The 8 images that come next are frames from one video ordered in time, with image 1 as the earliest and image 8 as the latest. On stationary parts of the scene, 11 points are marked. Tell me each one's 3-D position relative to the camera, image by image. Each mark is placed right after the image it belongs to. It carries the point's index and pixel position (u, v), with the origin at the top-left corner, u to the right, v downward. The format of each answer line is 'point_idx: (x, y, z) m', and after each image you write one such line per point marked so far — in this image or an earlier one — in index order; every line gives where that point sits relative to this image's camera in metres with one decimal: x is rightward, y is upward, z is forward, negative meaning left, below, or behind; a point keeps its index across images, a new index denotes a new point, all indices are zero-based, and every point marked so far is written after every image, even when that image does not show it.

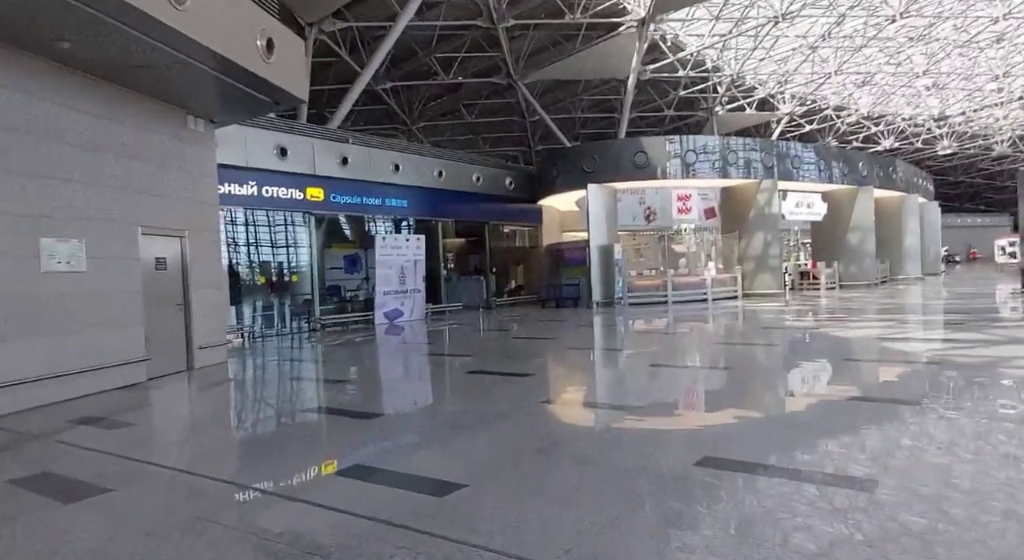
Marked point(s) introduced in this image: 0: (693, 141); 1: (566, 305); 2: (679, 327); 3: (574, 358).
0: (+4.7, +3.6, +19.1) m
1: (+1.3, -0.7, +20.0) m
2: (+3.7, -1.0, +16.3) m
3: (+1.2, -1.3, +13.4) m
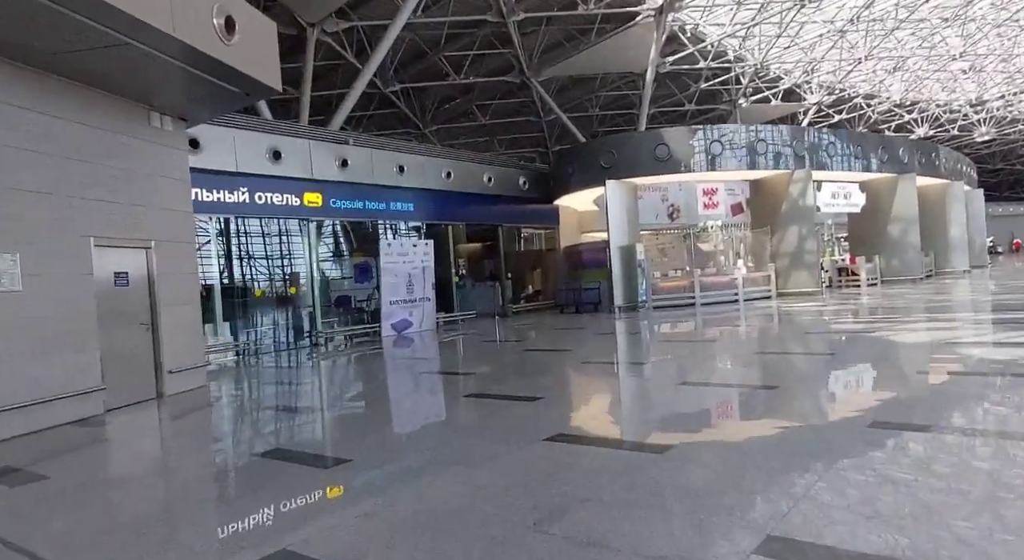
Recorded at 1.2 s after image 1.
0: (+5.0, +3.6, +17.8) m
1: (+1.8, -0.8, +18.8) m
2: (+4.0, -1.0, +15.1) m
3: (+1.5, -1.4, +12.3) m
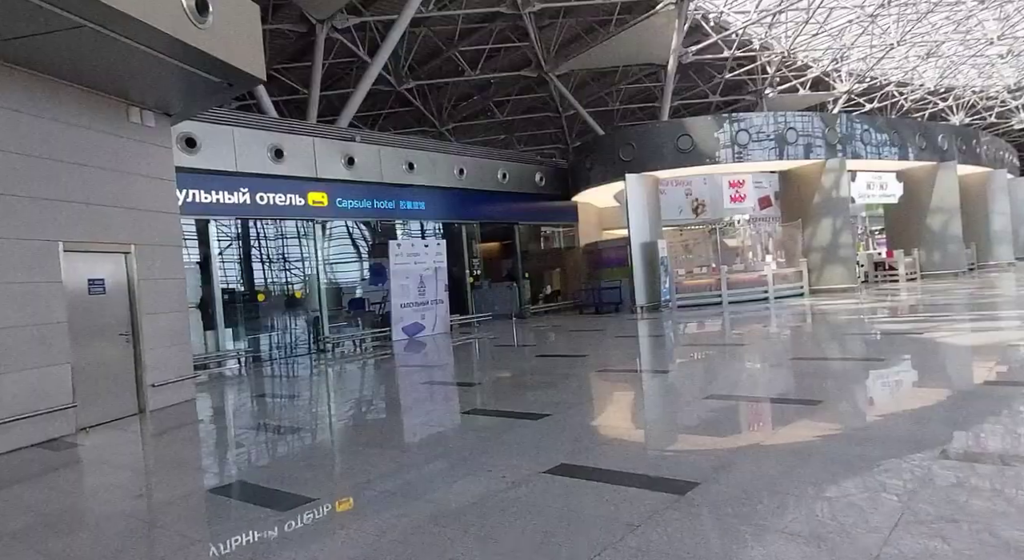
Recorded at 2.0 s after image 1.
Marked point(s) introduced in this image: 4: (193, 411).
0: (+5.3, +3.7, +17.0) m
1: (+2.2, -0.7, +18.0) m
2: (+4.3, -0.9, +14.3) m
3: (+1.7, -1.4, +11.5) m
4: (-3.4, -1.4, +8.0) m
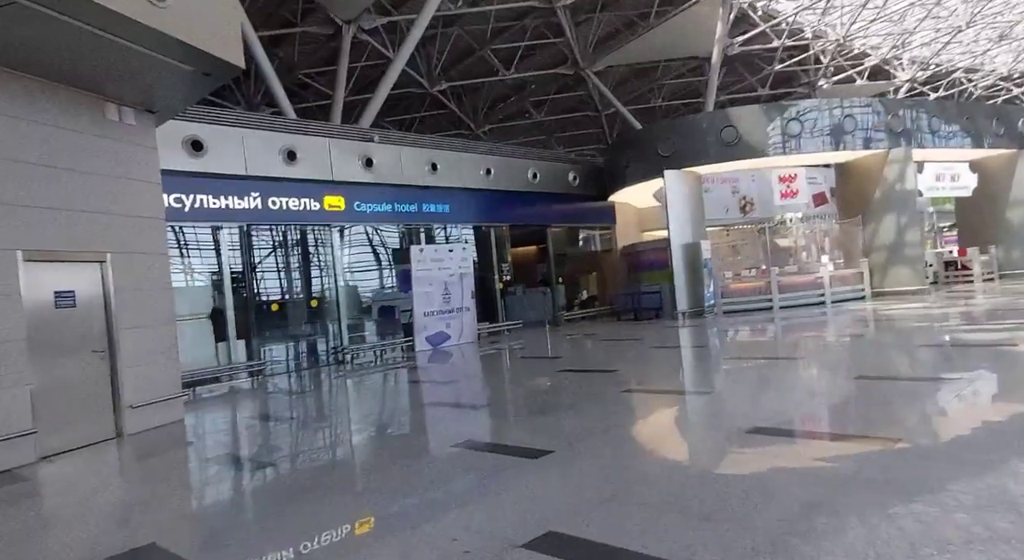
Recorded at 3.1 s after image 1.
0: (+6.0, +3.6, +15.7) m
1: (+3.0, -0.8, +16.9) m
2: (+4.9, -1.0, +13.0) m
3: (+2.1, -1.4, +10.5) m
4: (-3.3, -1.5, +7.3) m
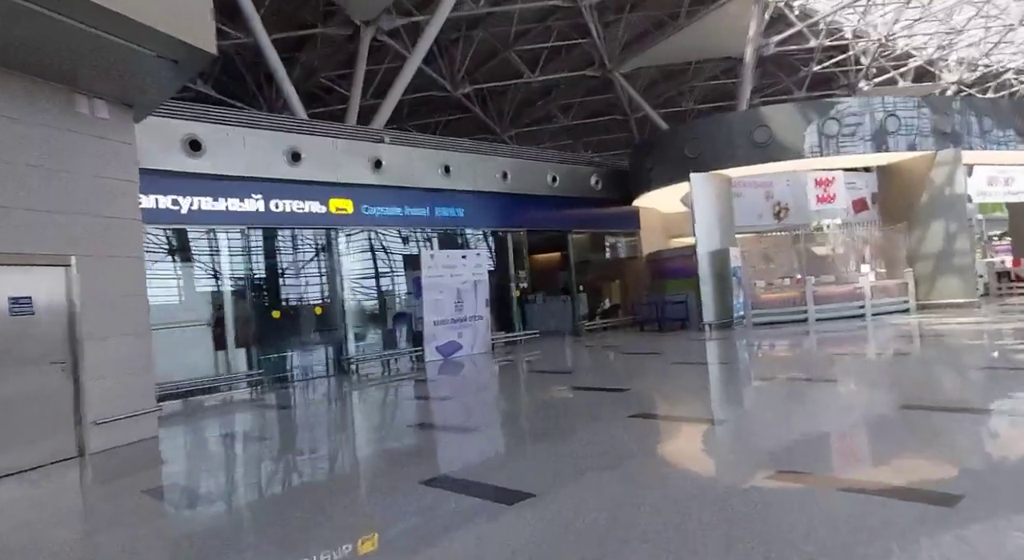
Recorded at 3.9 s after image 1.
0: (+6.4, +3.4, +14.7) m
1: (+3.4, -1.0, +16.1) m
2: (+5.1, -1.1, +12.1) m
3: (+2.2, -1.5, +9.6) m
4: (-3.3, -1.6, +6.7) m
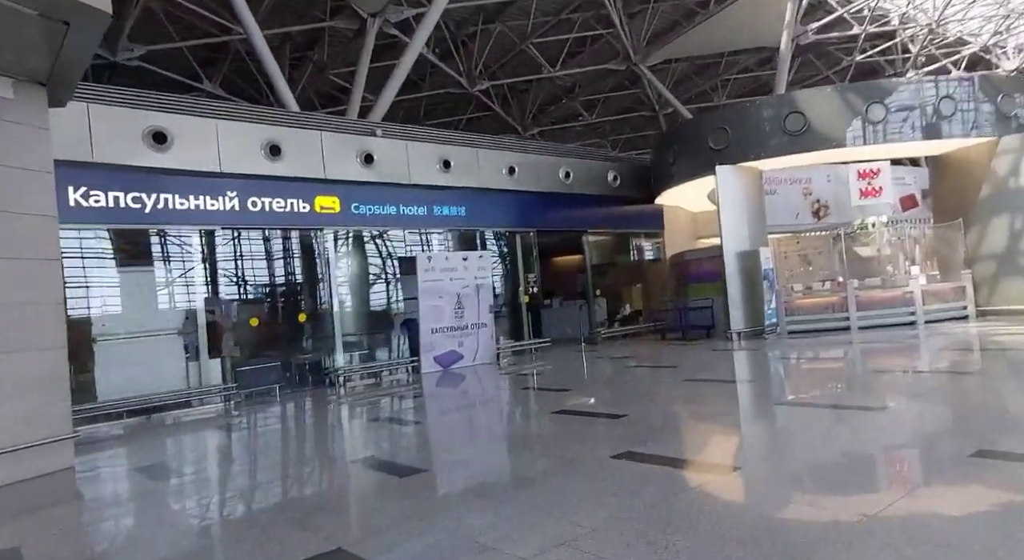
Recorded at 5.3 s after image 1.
0: (+6.5, +3.3, +13.3) m
1: (+3.7, -1.1, +14.7) m
2: (+5.2, -1.2, +10.6) m
3: (+2.1, -1.6, +8.4) m
4: (-3.5, -1.6, +5.7) m
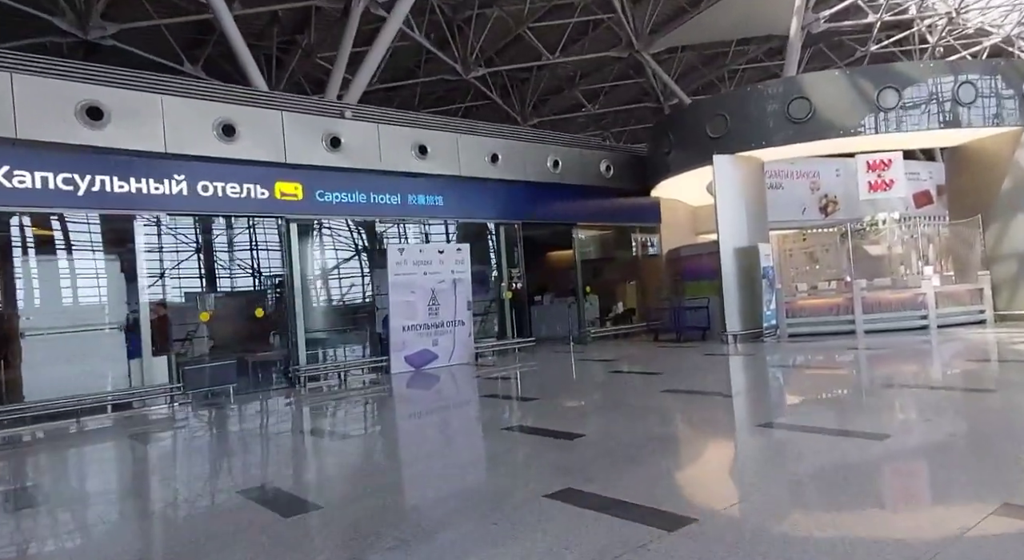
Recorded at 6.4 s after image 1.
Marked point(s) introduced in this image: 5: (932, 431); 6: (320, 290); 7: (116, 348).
0: (+6.3, +3.3, +12.3) m
1: (+3.4, -1.1, +13.8) m
2: (+4.8, -1.2, +9.7) m
3: (+1.7, -1.6, +7.5) m
4: (-3.9, -1.5, +4.9) m
5: (+3.4, -1.4, +6.0) m
6: (-3.0, -0.1, +10.8) m
7: (-4.9, -0.8, +9.2) m
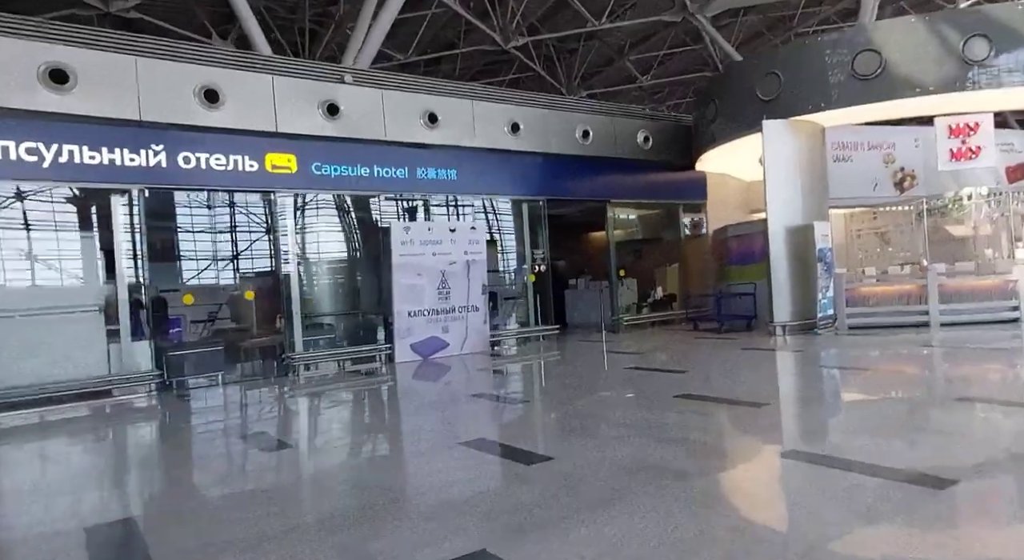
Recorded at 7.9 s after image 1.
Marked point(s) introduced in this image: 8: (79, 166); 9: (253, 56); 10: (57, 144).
0: (+6.6, +3.6, +10.5) m
1: (+3.8, -0.8, +12.4) m
2: (+4.9, -1.0, +8.2) m
3: (+1.6, -1.4, +6.3) m
4: (-4.3, -1.4, +4.2) m
5: (+3.2, -1.3, +4.7) m
6: (-2.8, +0.1, +10.0) m
7: (-4.8, -0.6, +8.5) m
8: (-4.7, +1.2, +8.2) m
9: (-3.1, +2.8, +9.3) m
10: (-4.9, +1.4, +8.1) m
